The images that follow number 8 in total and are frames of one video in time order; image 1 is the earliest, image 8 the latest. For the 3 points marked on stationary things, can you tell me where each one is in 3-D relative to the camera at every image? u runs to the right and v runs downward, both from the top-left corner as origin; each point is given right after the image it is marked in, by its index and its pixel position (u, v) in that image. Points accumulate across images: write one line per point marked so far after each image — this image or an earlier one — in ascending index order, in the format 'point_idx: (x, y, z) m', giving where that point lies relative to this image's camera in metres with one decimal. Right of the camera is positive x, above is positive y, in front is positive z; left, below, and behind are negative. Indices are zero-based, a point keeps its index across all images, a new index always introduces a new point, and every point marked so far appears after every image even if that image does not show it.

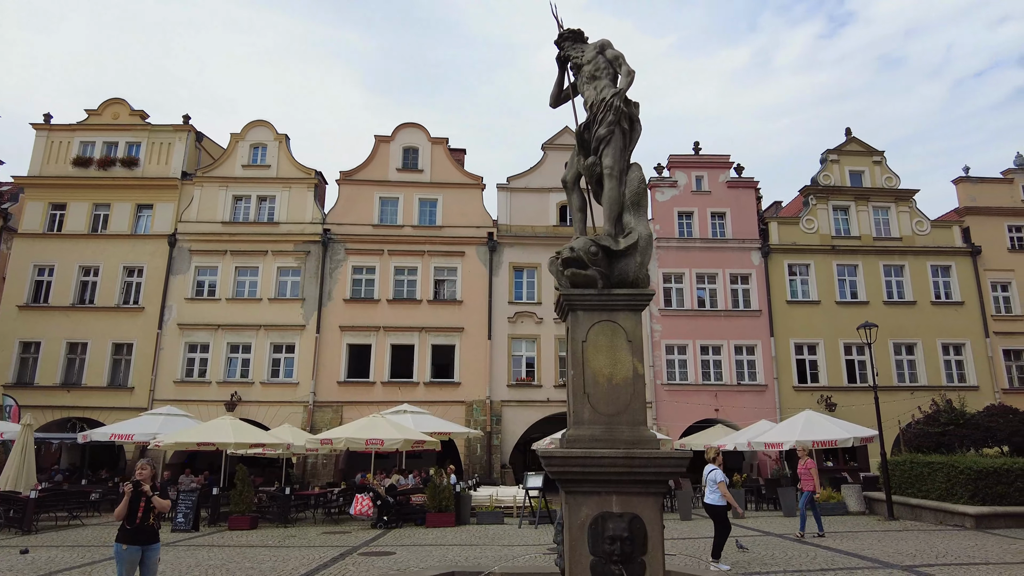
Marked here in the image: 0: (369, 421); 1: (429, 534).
0: (-3.7, -3.5, +17.0) m
1: (-1.6, -4.9, +12.8) m
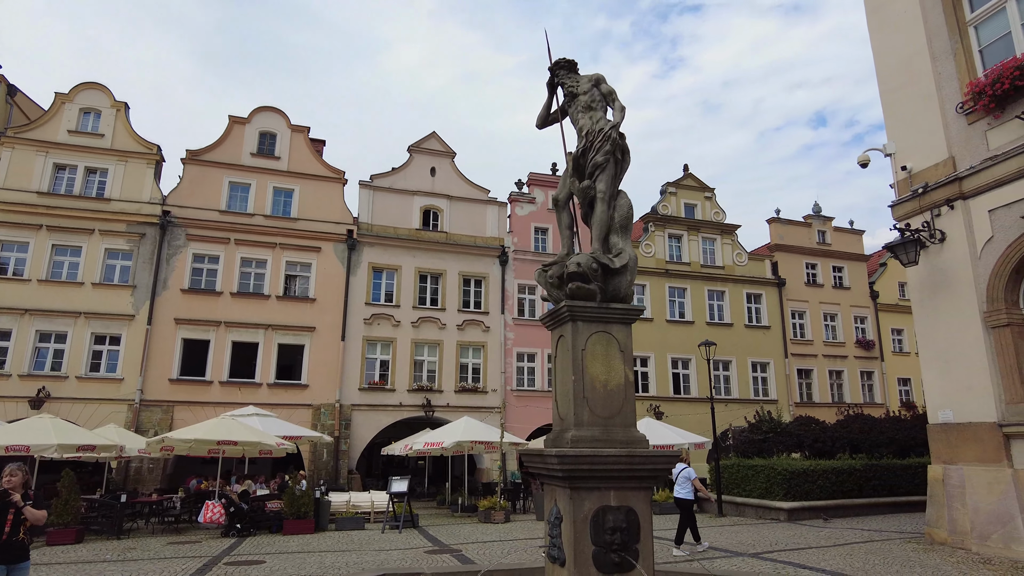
0: (-7.2, -3.3, +15.8) m
1: (-4.1, -4.8, +12.2) m
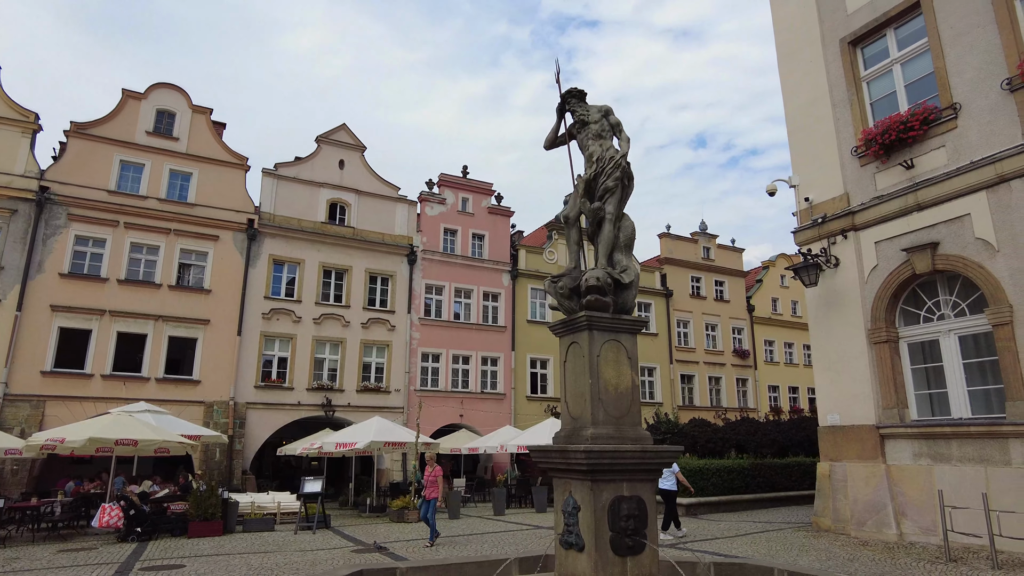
0: (-9.2, -3.0, +14.7) m
1: (-5.6, -4.6, +11.7) m
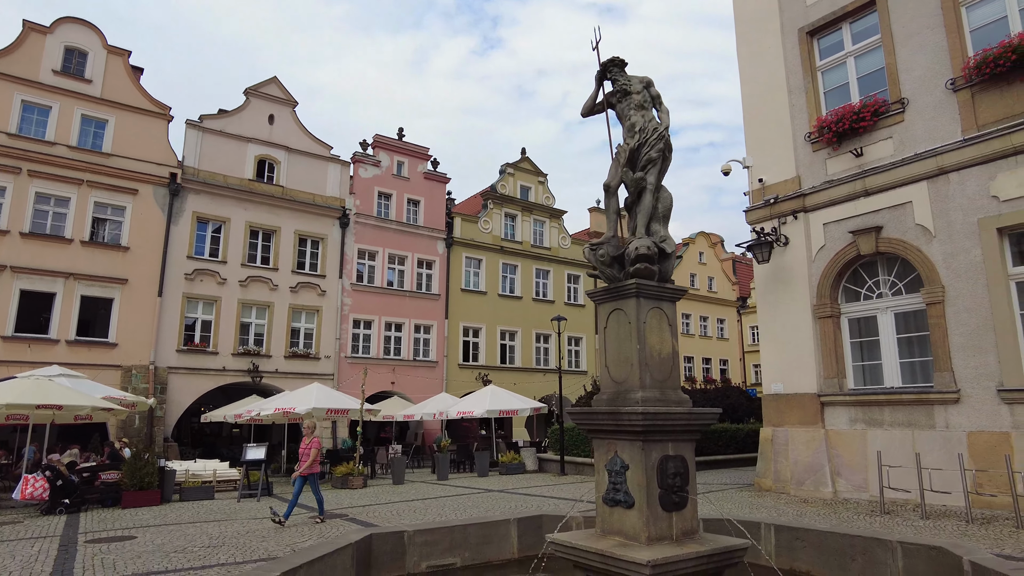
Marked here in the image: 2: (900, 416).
0: (-10.2, -2.0, +13.6) m
1: (-6.3, -3.9, +11.1) m
2: (+5.8, -1.9, +9.7) m
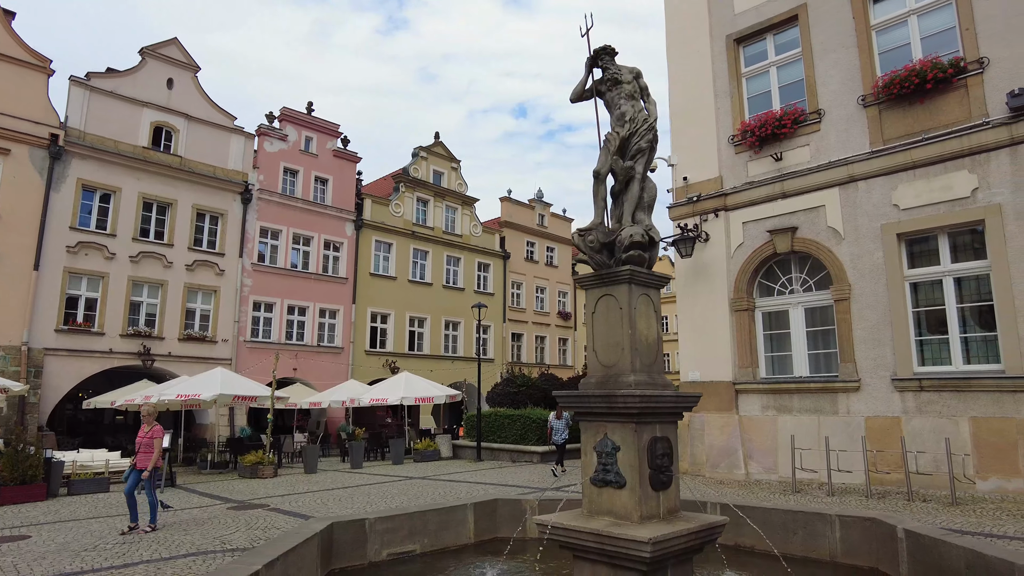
0: (-11.6, -1.4, +11.8) m
1: (-7.5, -3.4, +10.0) m
2: (+4.8, -1.9, +10.5) m
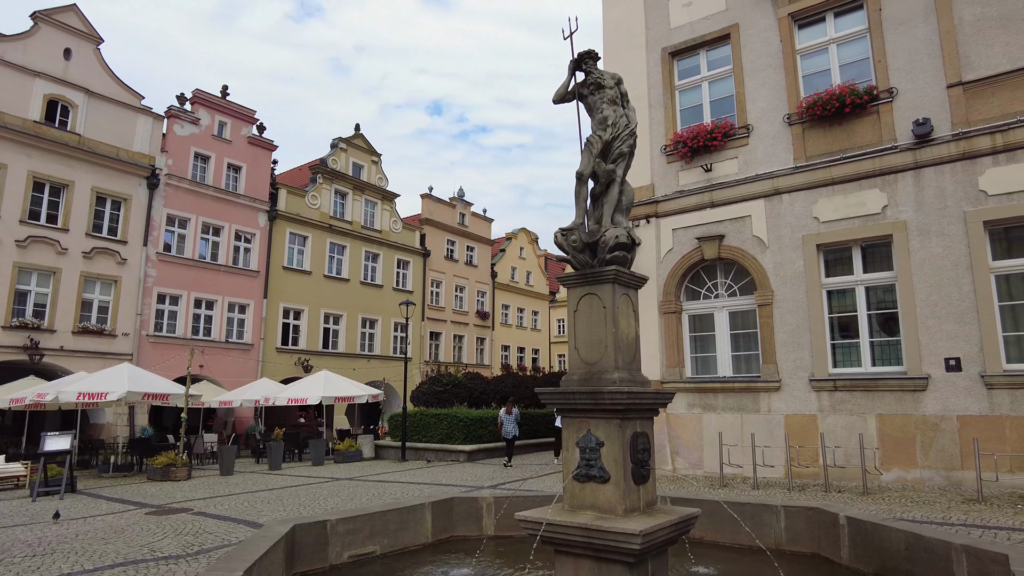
0: (-12.7, -1.1, +10.1) m
1: (-8.4, -3.2, +8.9) m
2: (+3.8, -2.0, +11.1) m
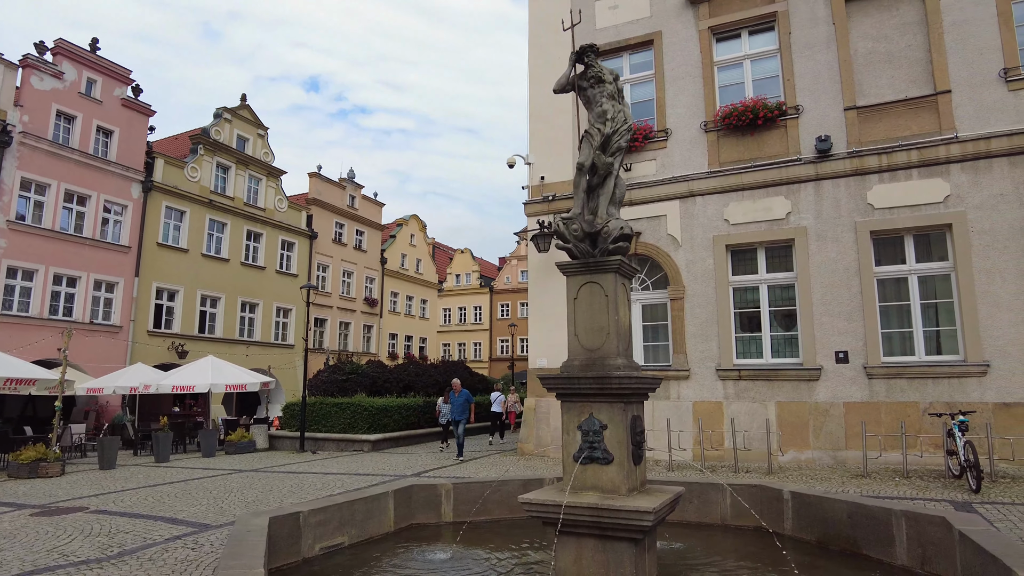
0: (-13.5, -0.5, +7.6) m
1: (-9.1, -2.8, +7.3) m
2: (+2.4, -1.9, +11.8) m
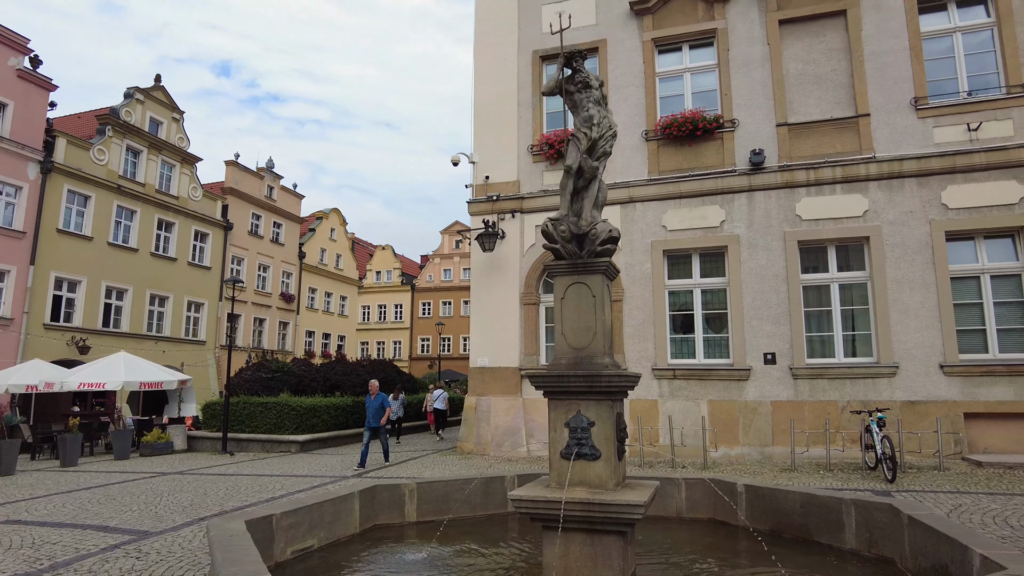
0: (-13.8, -0.2, +5.9) m
1: (-9.5, -2.5, +6.1) m
2: (+1.4, -1.9, +12.1) m
